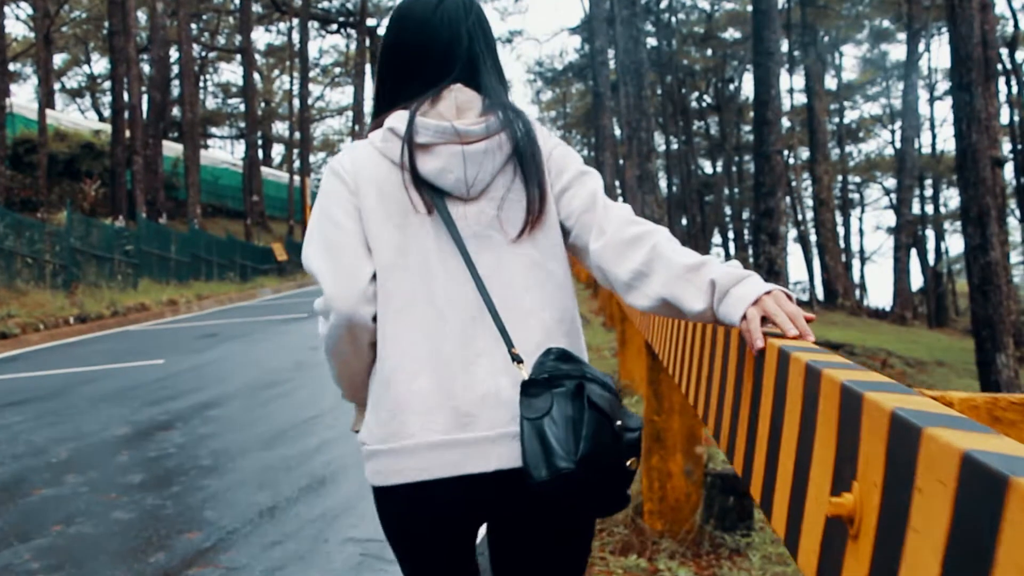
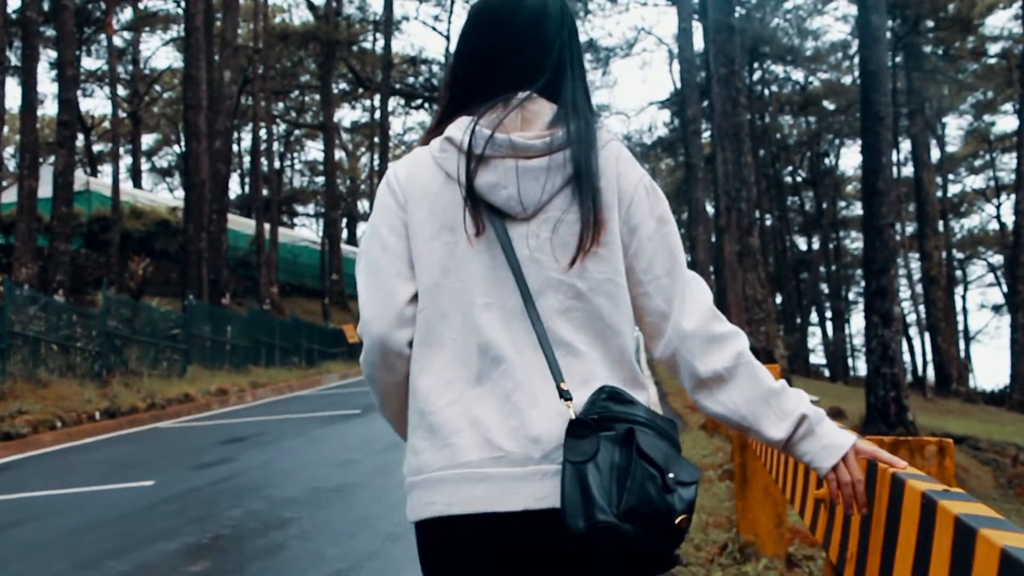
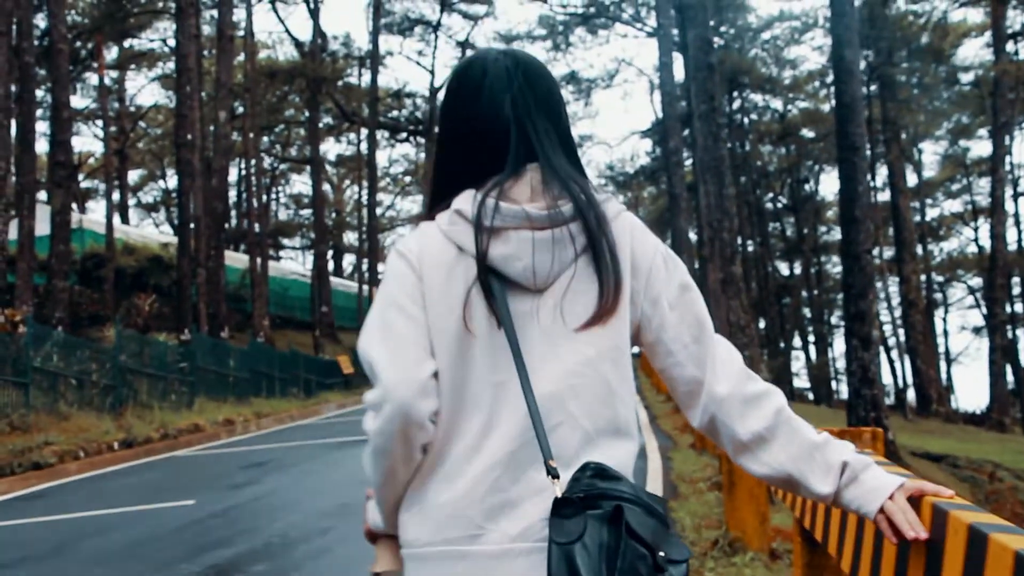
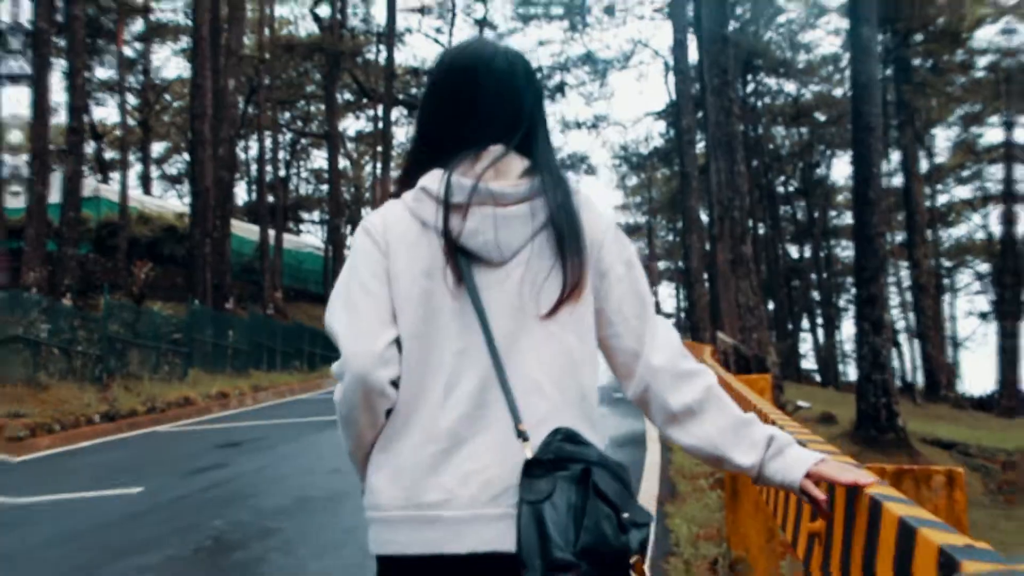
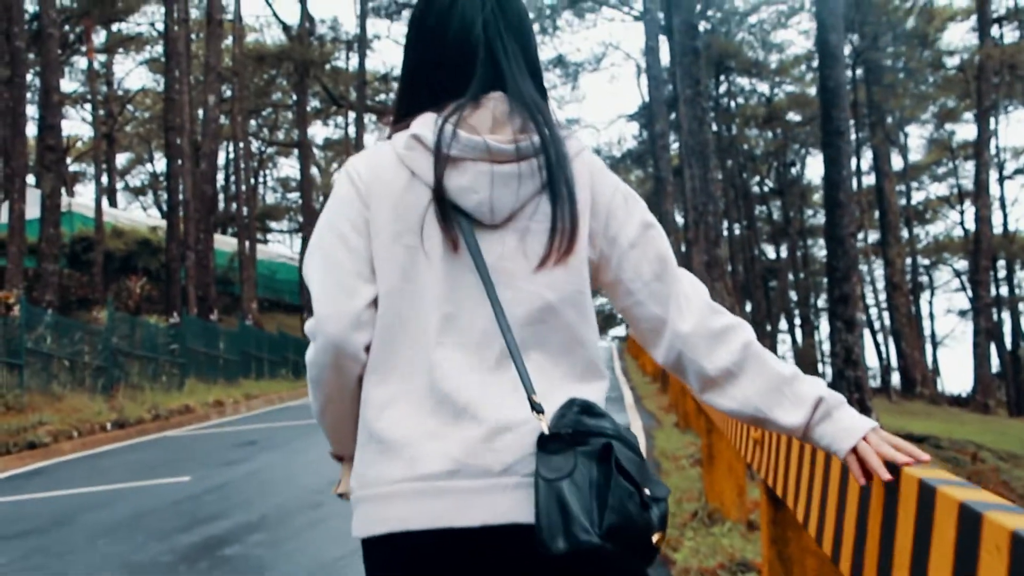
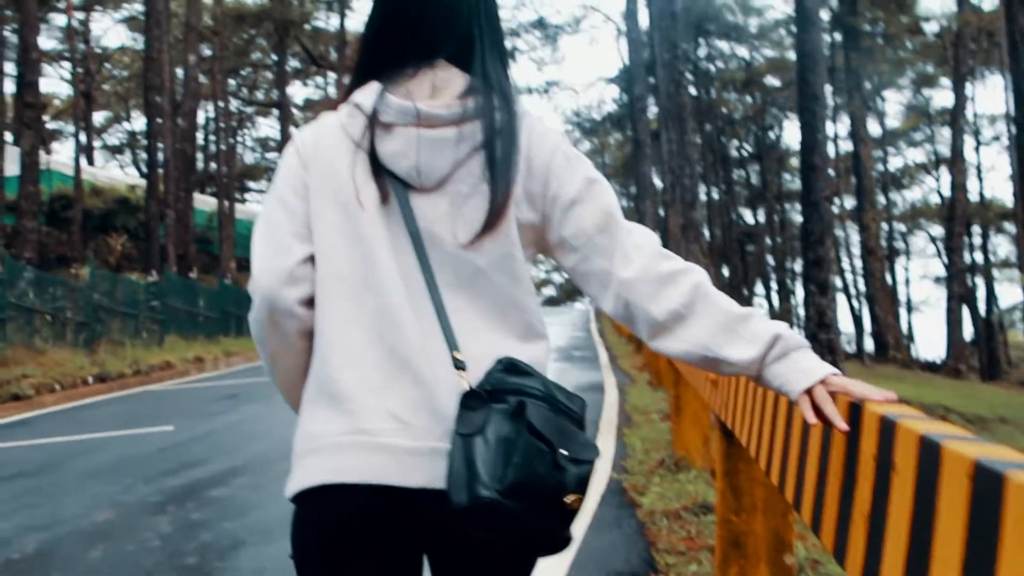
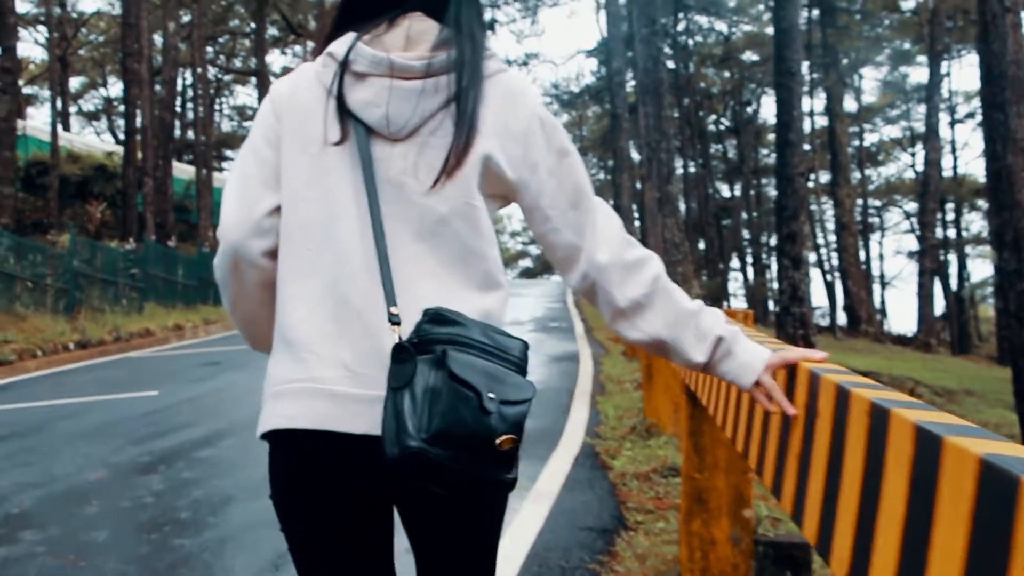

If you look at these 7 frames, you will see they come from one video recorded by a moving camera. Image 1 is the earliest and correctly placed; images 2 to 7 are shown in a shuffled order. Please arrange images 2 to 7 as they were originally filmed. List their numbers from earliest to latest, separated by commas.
7, 6, 5, 3, 2, 4
